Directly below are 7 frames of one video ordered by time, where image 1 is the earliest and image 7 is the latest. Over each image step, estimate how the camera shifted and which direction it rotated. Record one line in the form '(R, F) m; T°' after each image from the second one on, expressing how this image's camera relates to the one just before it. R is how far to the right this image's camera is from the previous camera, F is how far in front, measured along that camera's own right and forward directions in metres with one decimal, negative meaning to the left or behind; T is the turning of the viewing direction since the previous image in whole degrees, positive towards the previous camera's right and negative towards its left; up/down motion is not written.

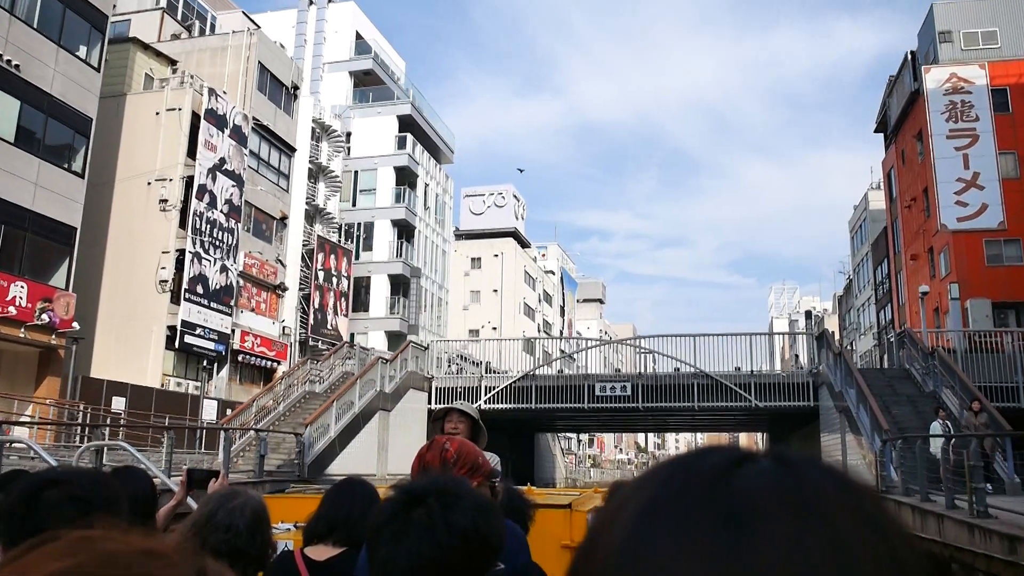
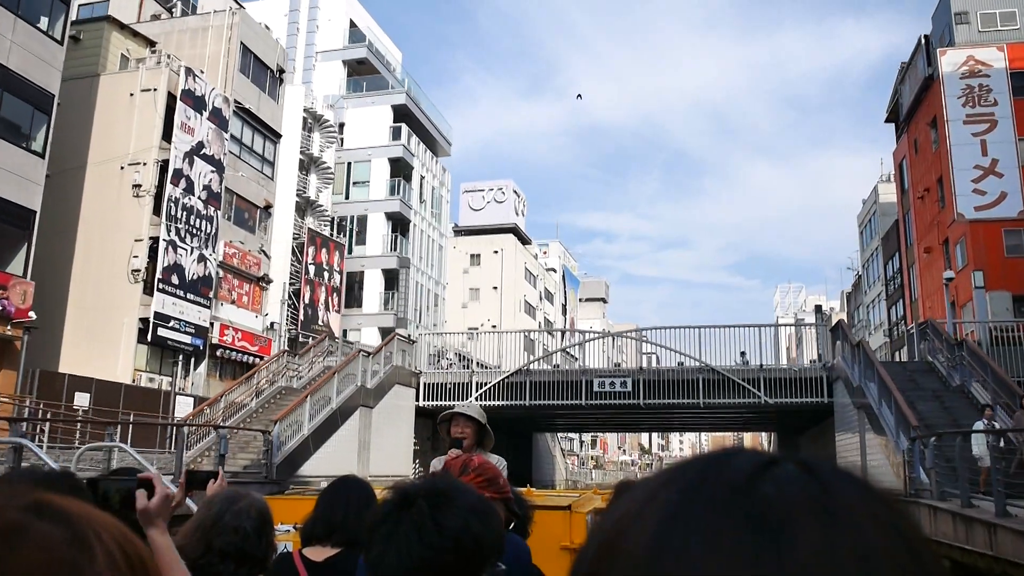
(+0.1, +0.4) m; 0°
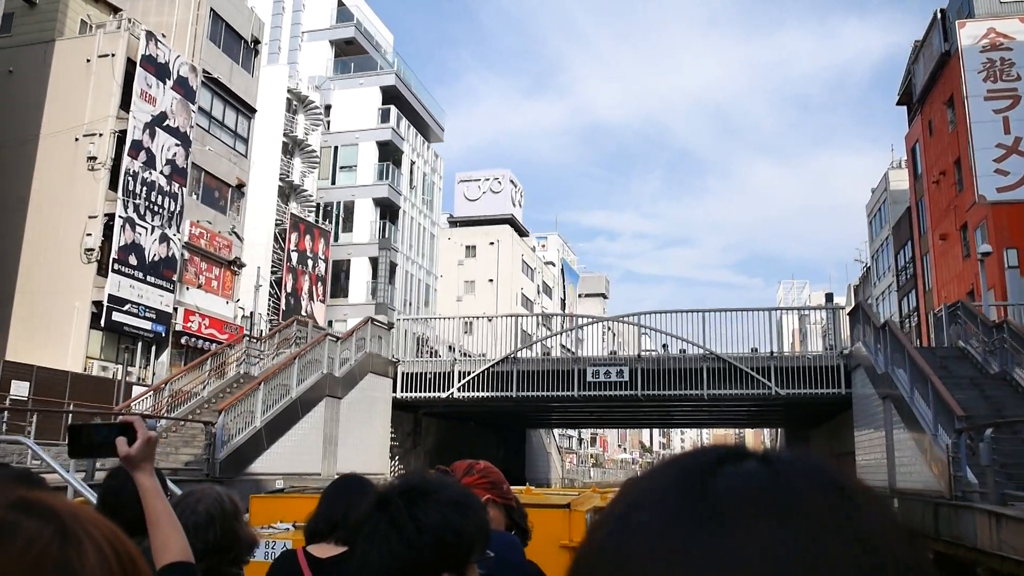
(+0.1, +0.6) m; 0°
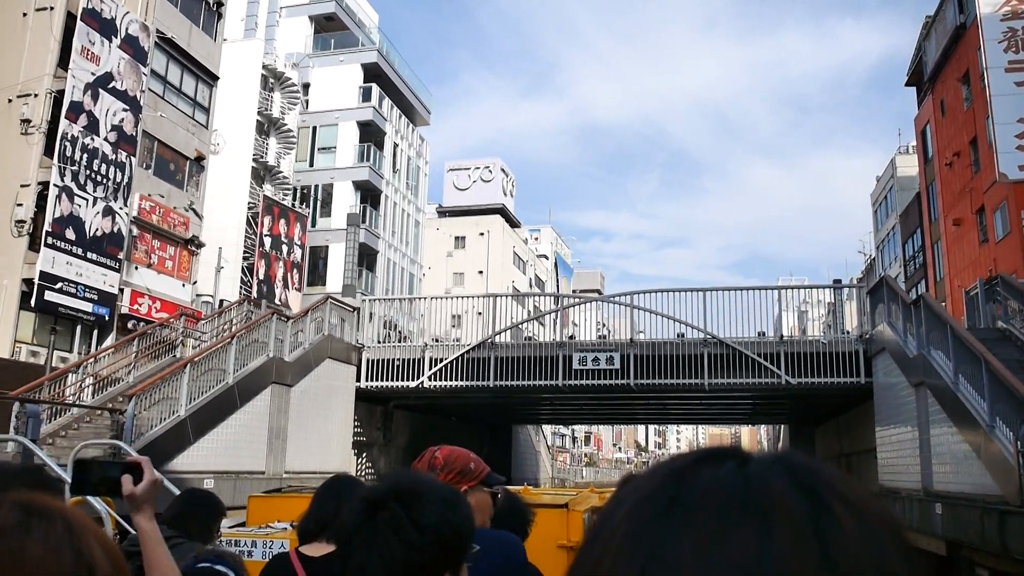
(+0.1, +0.6) m; 0°
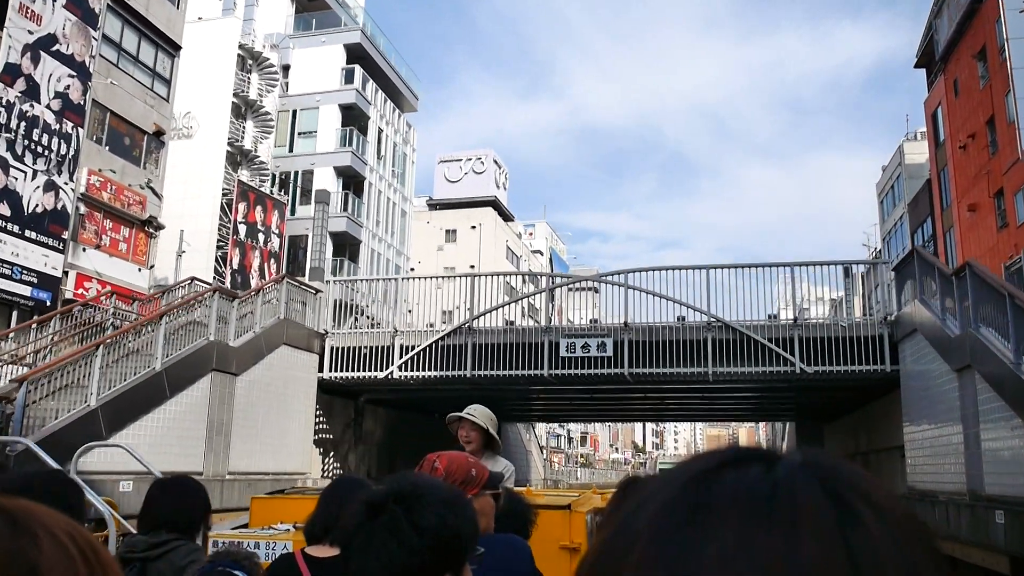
(+0.1, +0.6) m; 0°
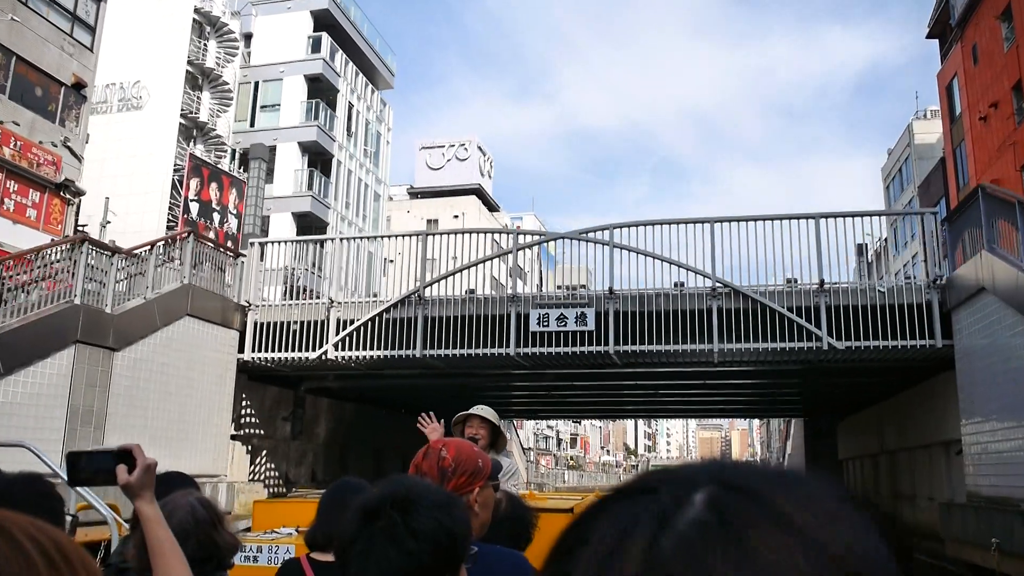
(+0.1, +0.8) m; +1°
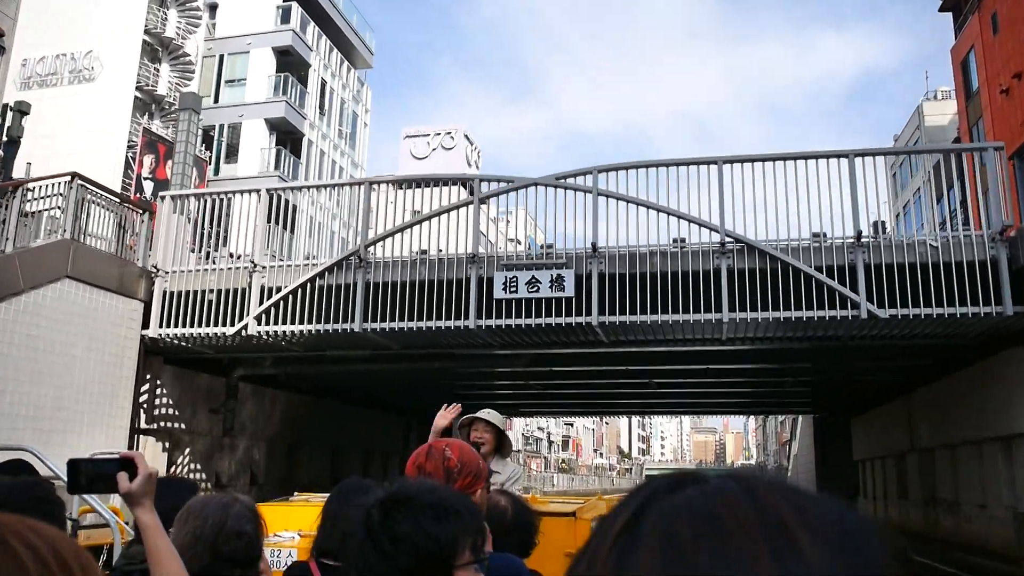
(+0.1, +0.7) m; 0°
